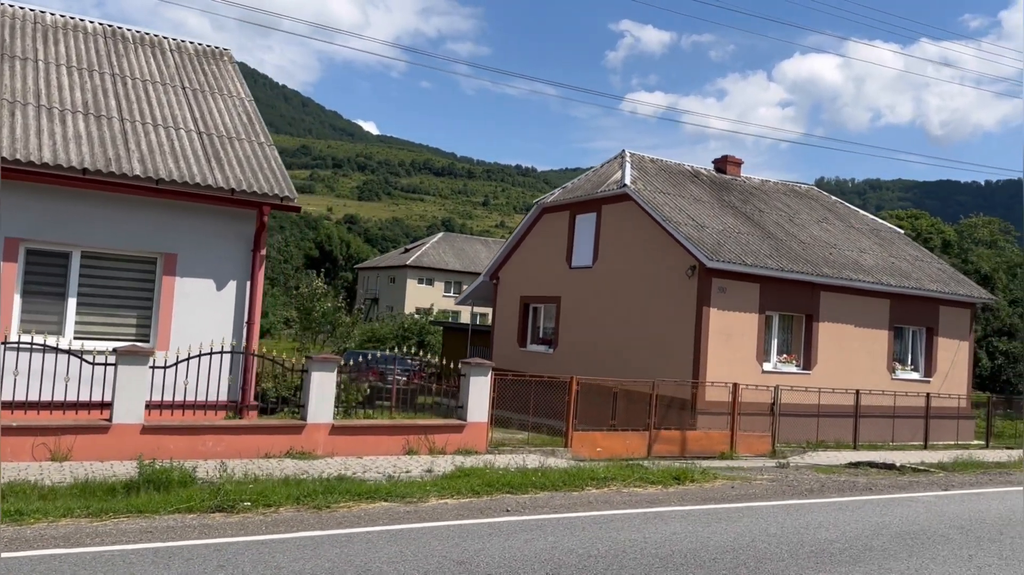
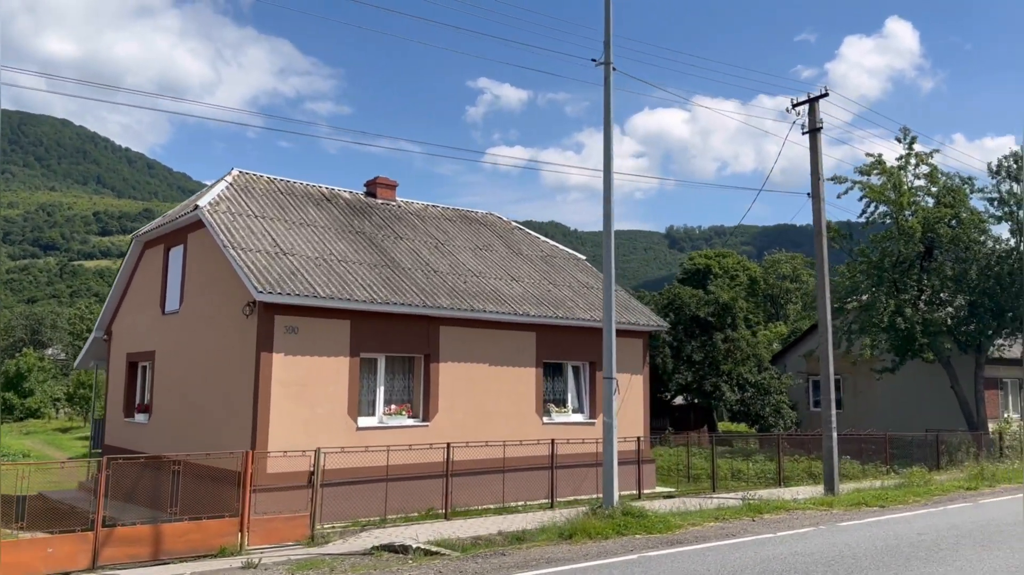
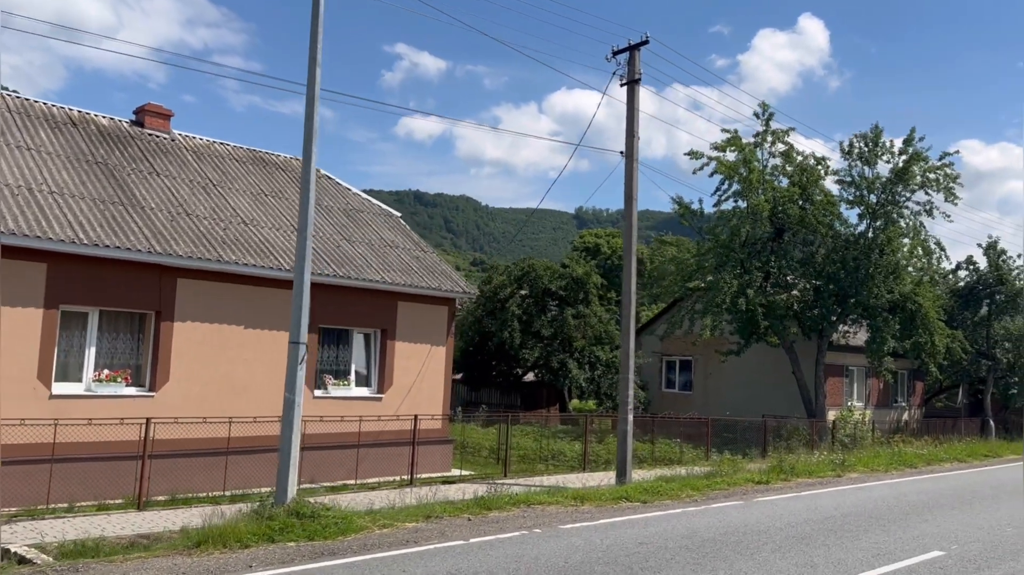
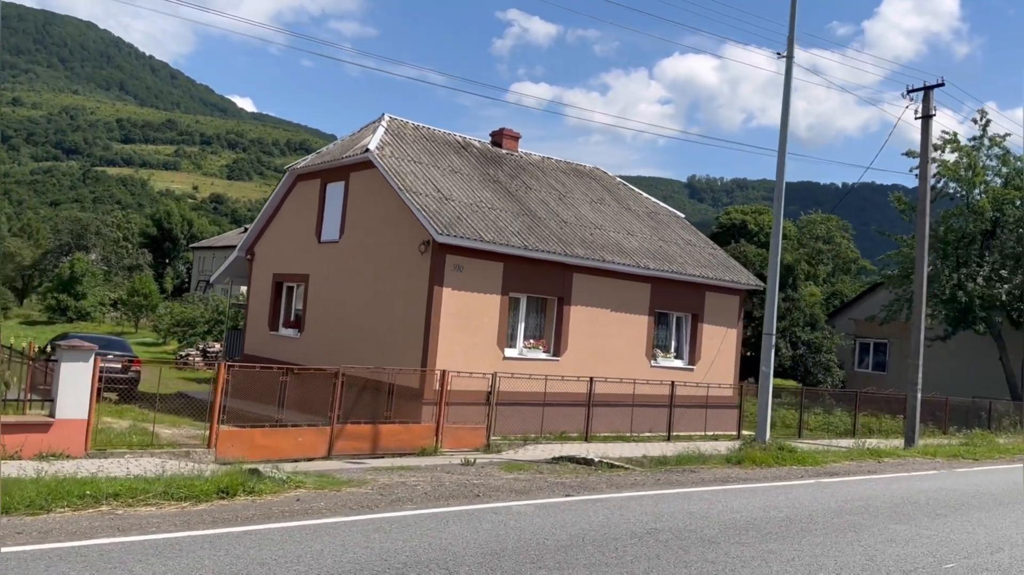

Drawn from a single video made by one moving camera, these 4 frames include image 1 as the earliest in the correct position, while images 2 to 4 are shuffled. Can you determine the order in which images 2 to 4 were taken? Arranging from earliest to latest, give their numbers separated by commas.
4, 2, 3
